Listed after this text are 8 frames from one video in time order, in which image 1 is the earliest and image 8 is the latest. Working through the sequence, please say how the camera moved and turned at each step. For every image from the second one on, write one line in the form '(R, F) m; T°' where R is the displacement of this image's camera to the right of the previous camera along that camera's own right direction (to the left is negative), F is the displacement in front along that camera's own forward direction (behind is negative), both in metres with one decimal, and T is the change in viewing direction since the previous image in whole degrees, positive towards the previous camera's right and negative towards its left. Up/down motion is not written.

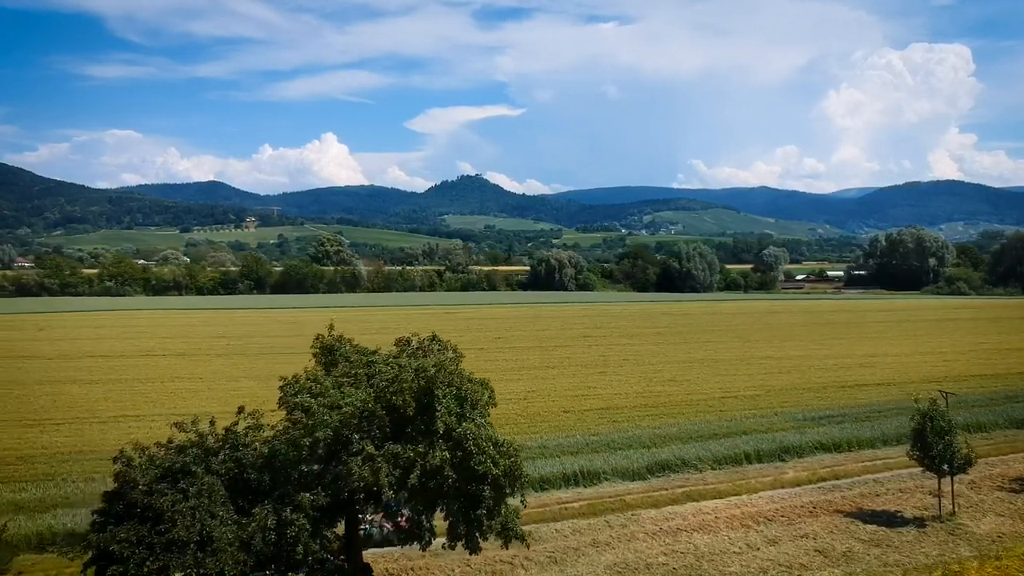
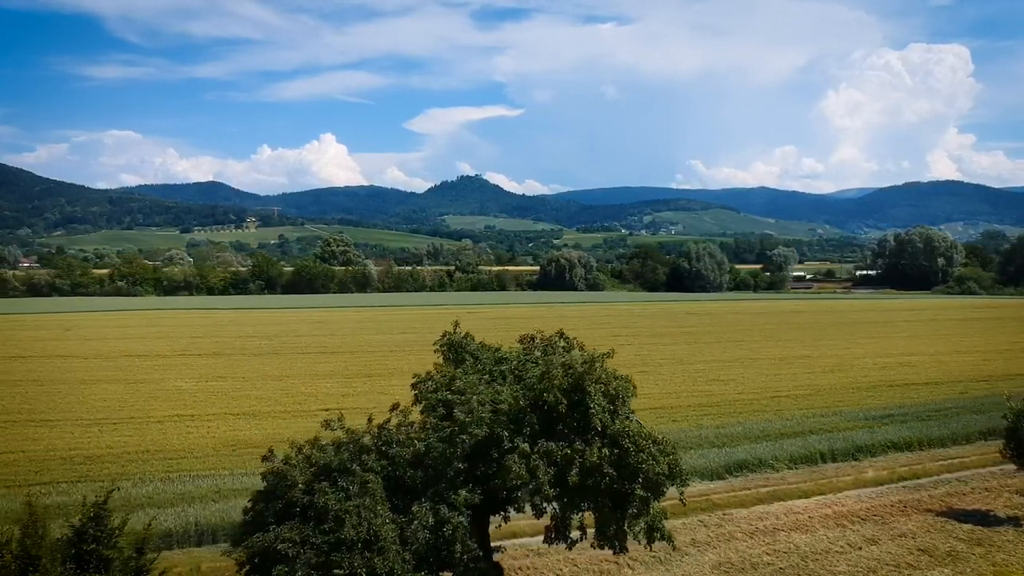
(-1.4, +0.1) m; 0°
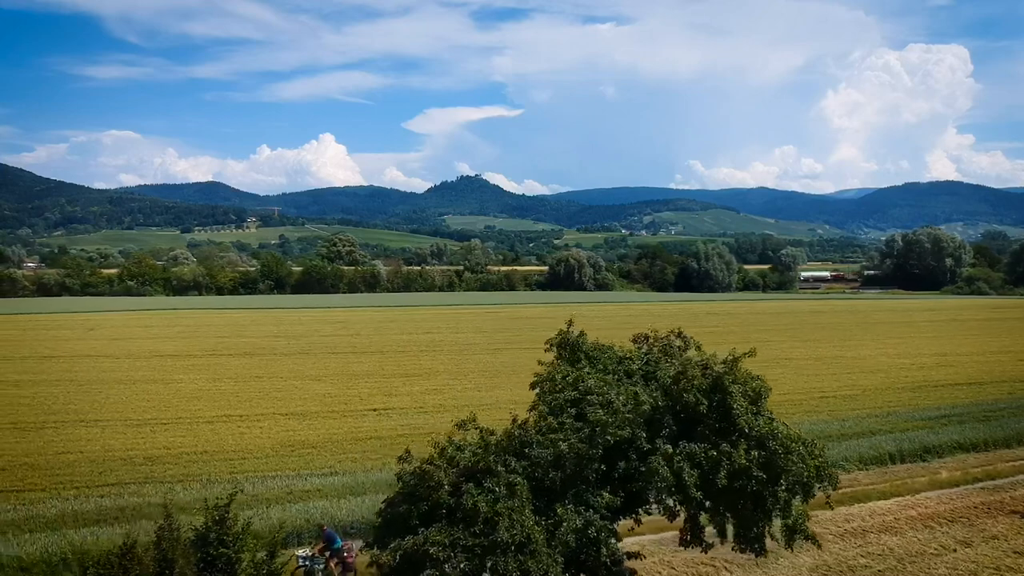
(-1.2, +0.1) m; 0°
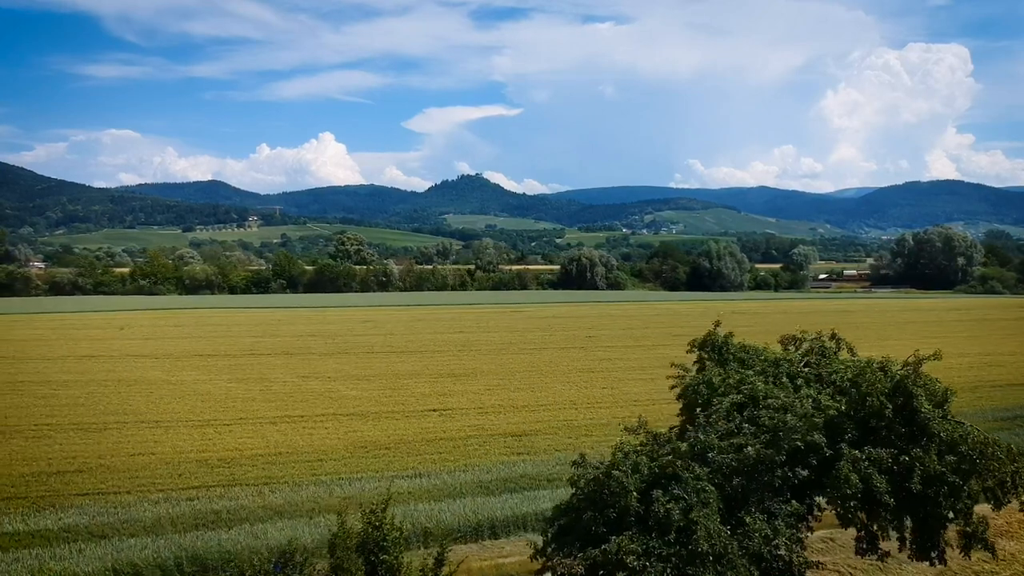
(-1.5, +0.2) m; 0°
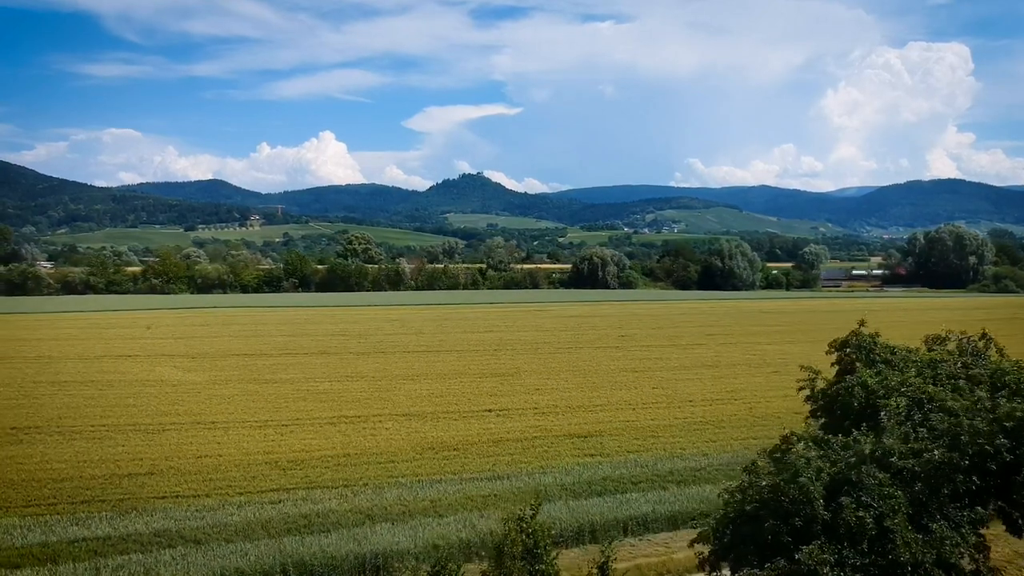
(-1.4, +0.2) m; 0°
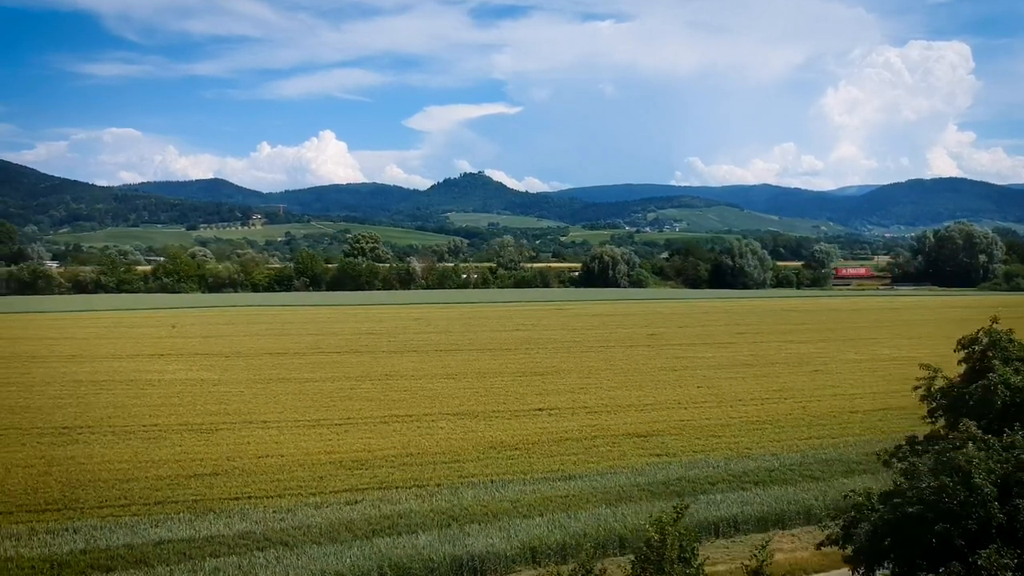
(-1.2, +0.2) m; 0°
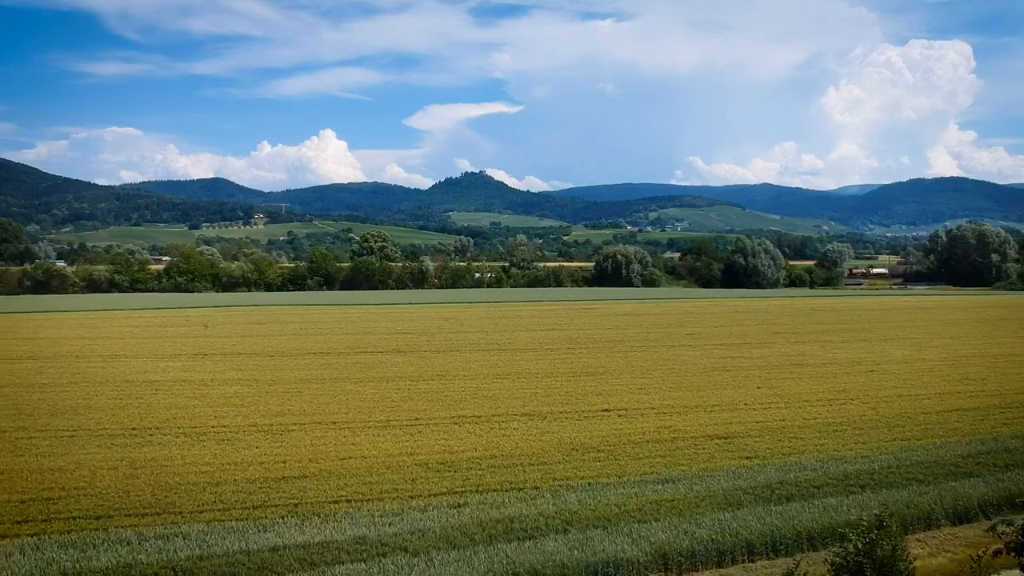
(-1.6, +0.3) m; 0°
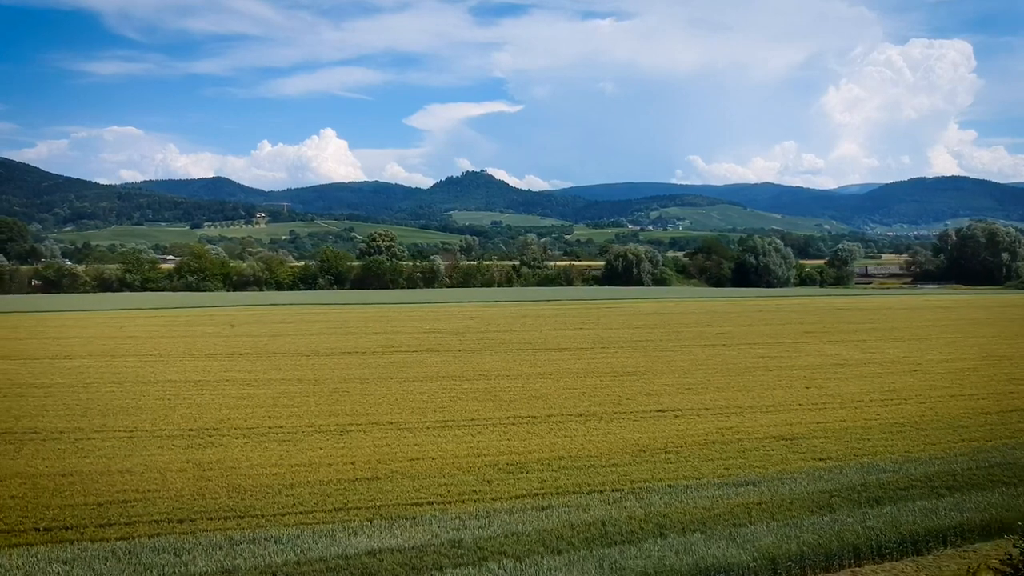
(-1.2, +0.2) m; 0°
